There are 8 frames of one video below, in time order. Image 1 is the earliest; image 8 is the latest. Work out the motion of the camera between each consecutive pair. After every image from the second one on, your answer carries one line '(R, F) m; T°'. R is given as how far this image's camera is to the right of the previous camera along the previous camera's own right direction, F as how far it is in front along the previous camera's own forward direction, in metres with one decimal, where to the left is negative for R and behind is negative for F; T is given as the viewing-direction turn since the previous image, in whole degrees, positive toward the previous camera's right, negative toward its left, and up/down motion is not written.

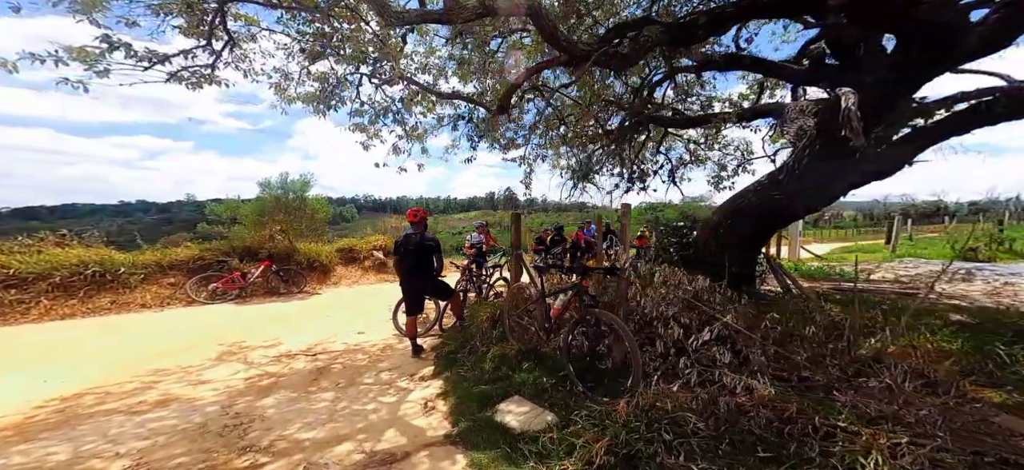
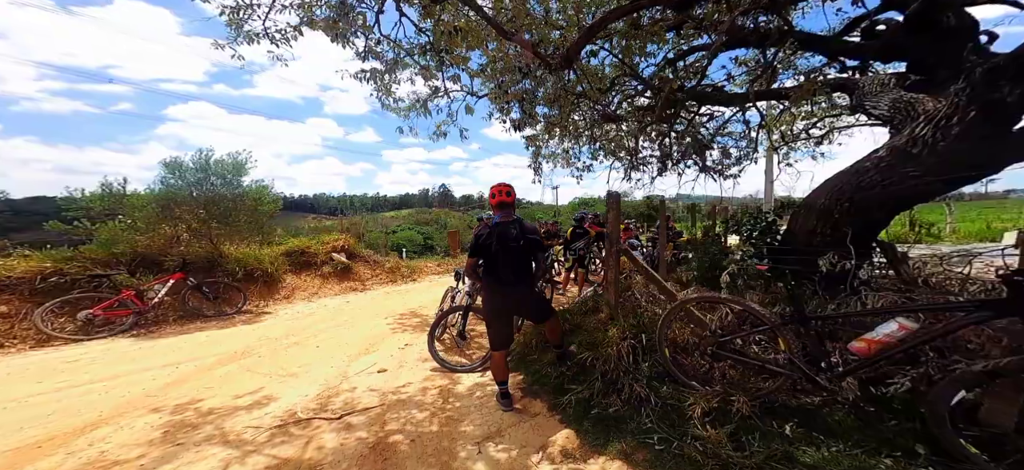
(-1.6, +1.4) m; +11°
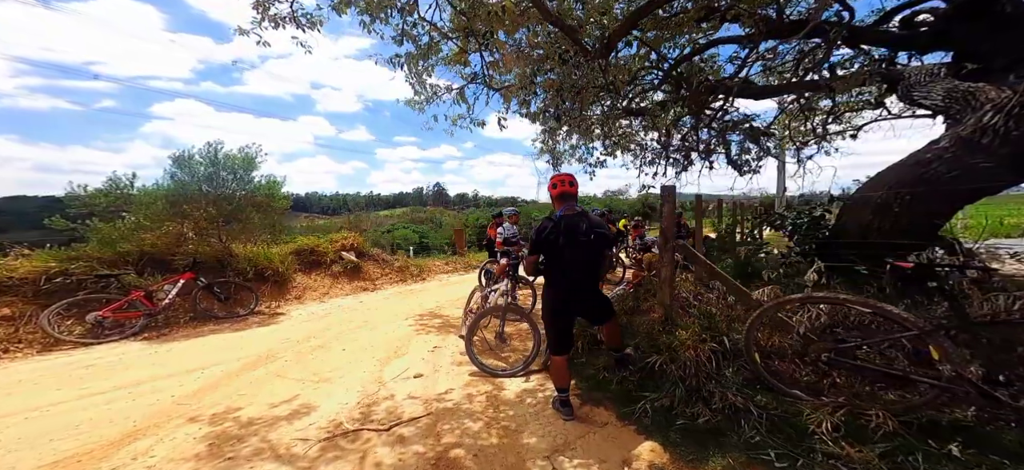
(-0.5, +0.2) m; +1°
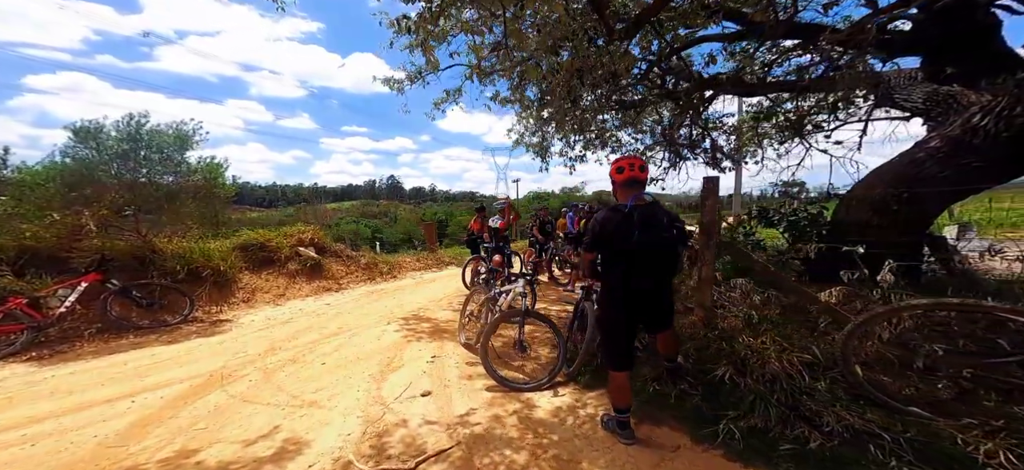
(-0.6, +0.5) m; +7°
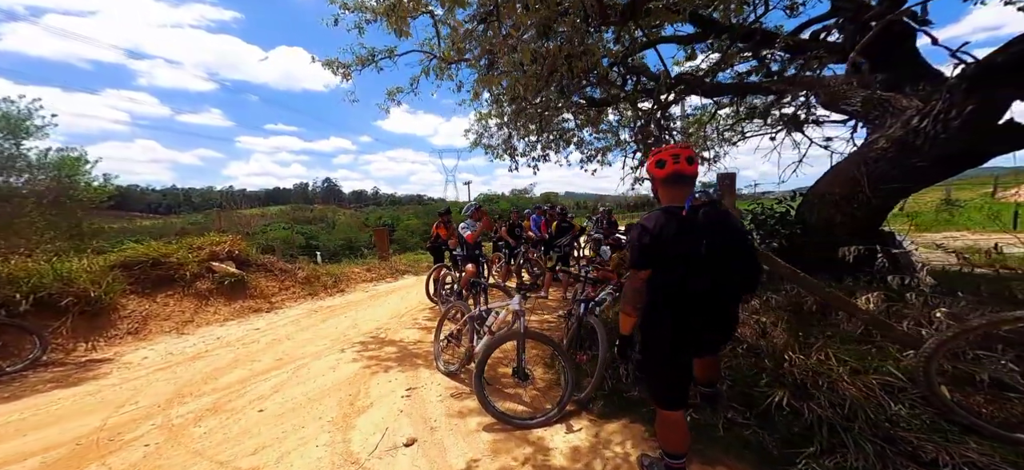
(-0.4, +0.6) m; +8°
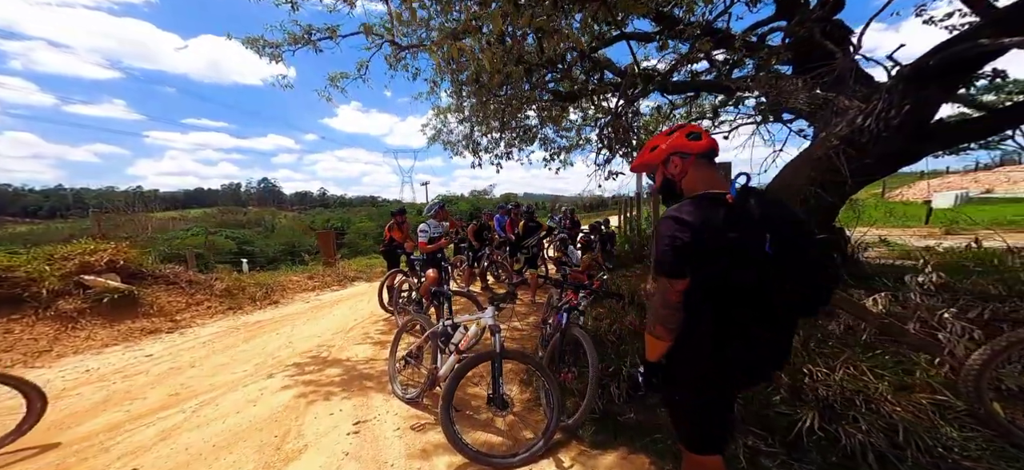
(-0.1, +0.5) m; +6°
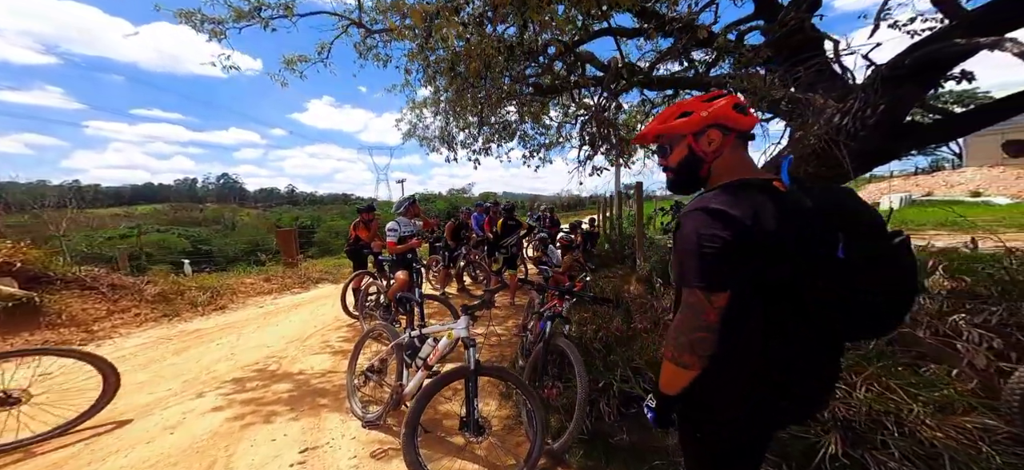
(0.0, +0.3) m; +3°
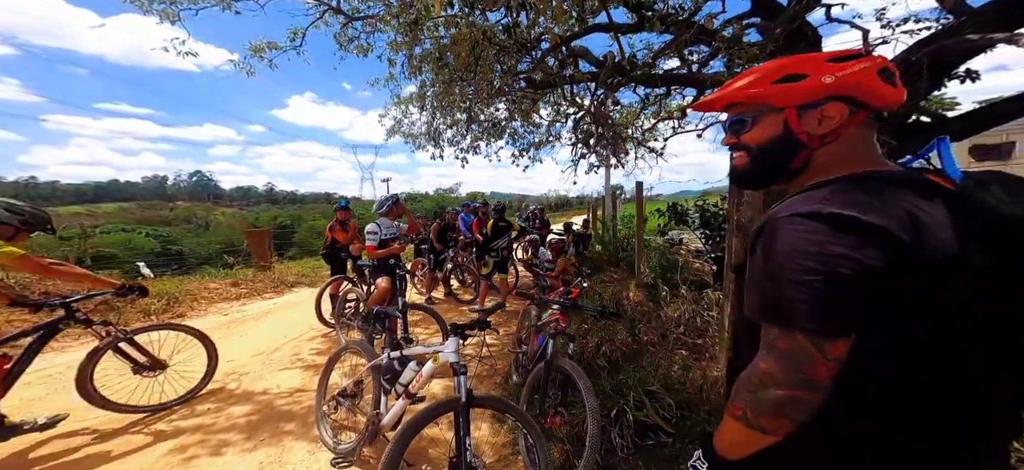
(-0.1, +0.3) m; +2°
